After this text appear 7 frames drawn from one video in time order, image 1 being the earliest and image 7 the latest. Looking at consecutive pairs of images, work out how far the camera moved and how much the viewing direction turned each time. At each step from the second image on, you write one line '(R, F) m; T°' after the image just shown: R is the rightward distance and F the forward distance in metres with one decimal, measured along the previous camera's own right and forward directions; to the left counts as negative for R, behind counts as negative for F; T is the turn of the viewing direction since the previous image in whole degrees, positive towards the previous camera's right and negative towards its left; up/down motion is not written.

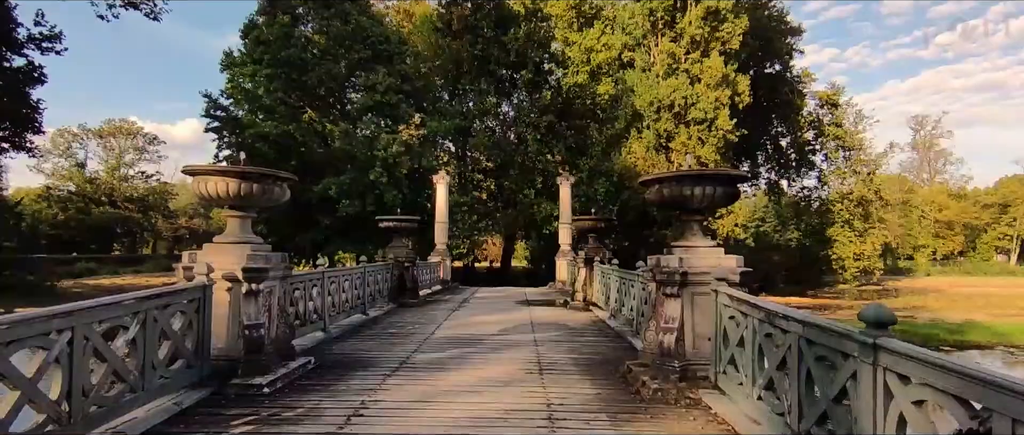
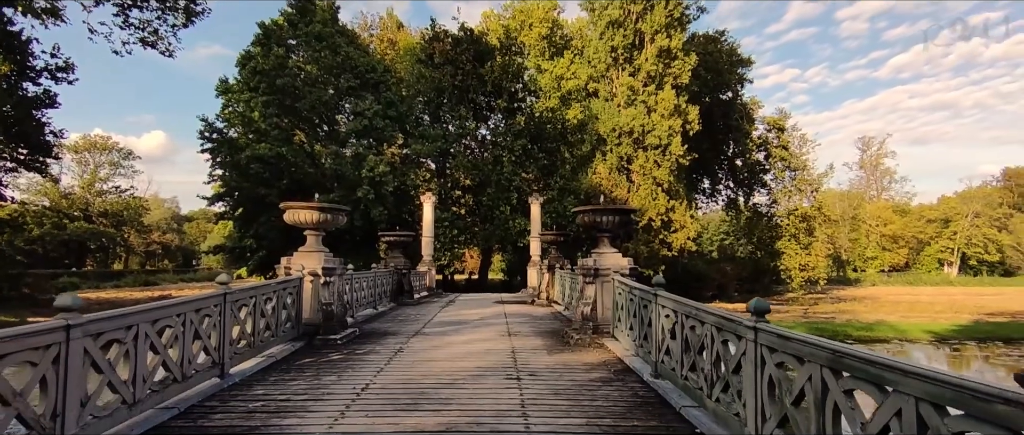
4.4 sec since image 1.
(0.0, -2.1) m; +2°
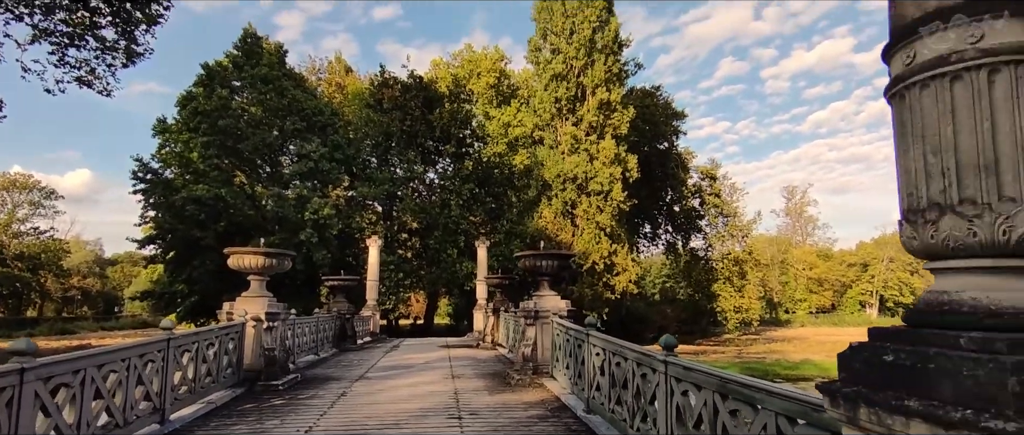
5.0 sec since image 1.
(0.0, -0.3) m; +5°
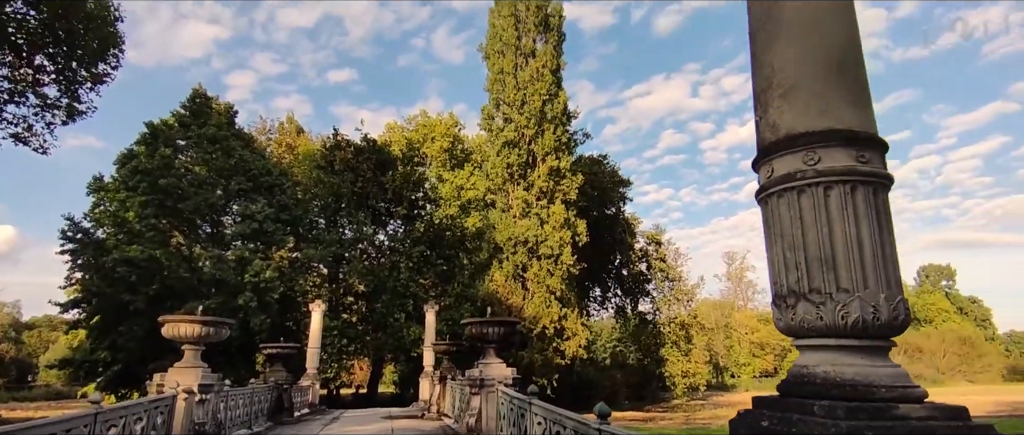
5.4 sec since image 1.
(0.0, -0.1) m; +5°
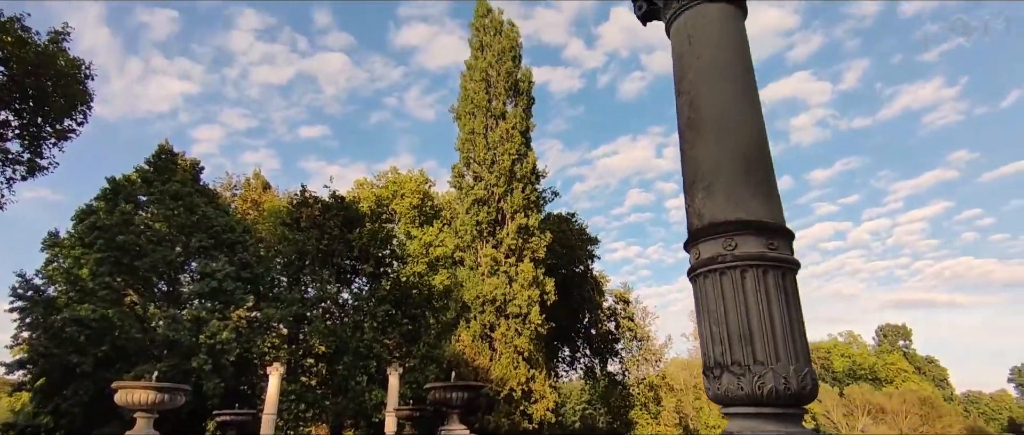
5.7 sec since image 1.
(0.0, -0.1) m; +3°
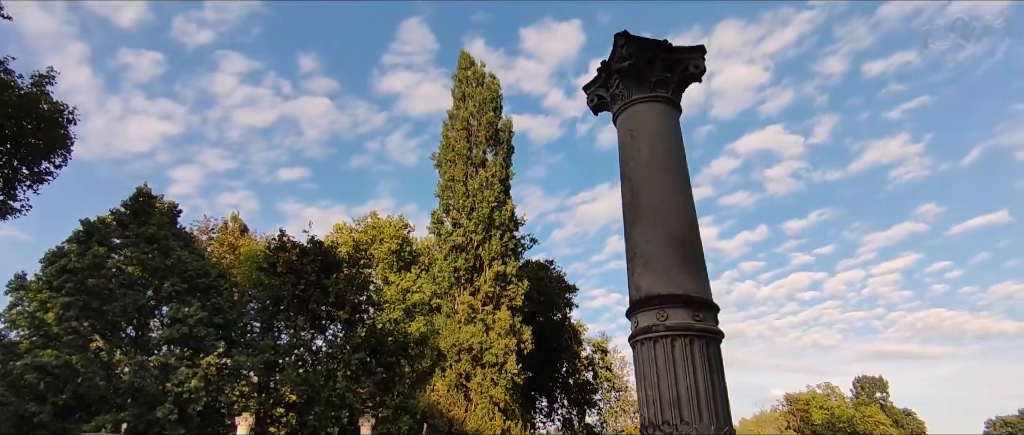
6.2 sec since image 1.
(+0.1, -0.2) m; +2°
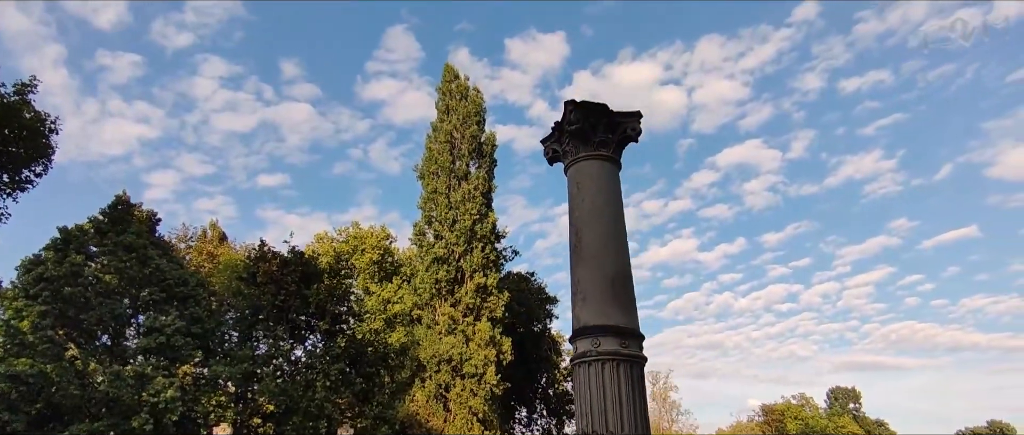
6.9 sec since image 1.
(+0.1, -0.3) m; +2°
